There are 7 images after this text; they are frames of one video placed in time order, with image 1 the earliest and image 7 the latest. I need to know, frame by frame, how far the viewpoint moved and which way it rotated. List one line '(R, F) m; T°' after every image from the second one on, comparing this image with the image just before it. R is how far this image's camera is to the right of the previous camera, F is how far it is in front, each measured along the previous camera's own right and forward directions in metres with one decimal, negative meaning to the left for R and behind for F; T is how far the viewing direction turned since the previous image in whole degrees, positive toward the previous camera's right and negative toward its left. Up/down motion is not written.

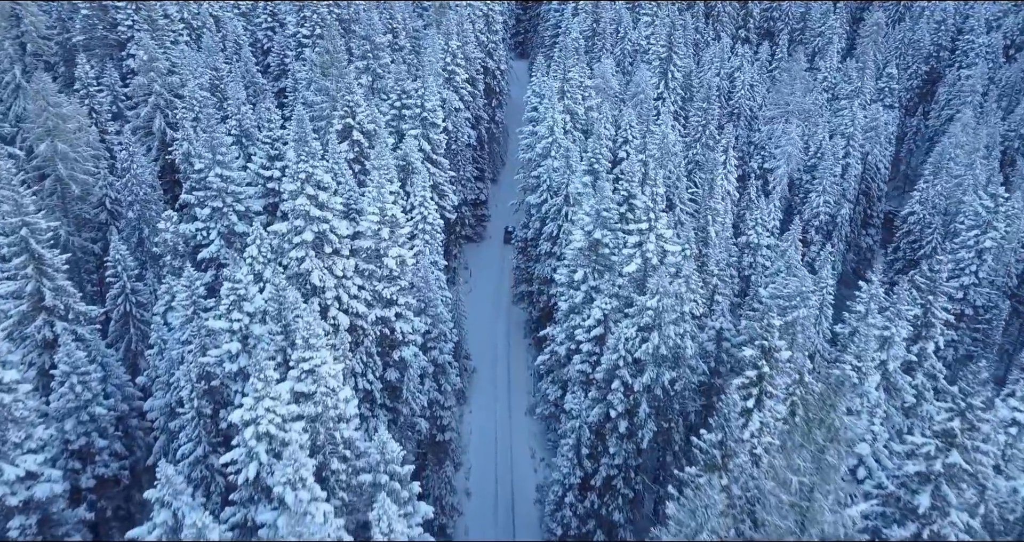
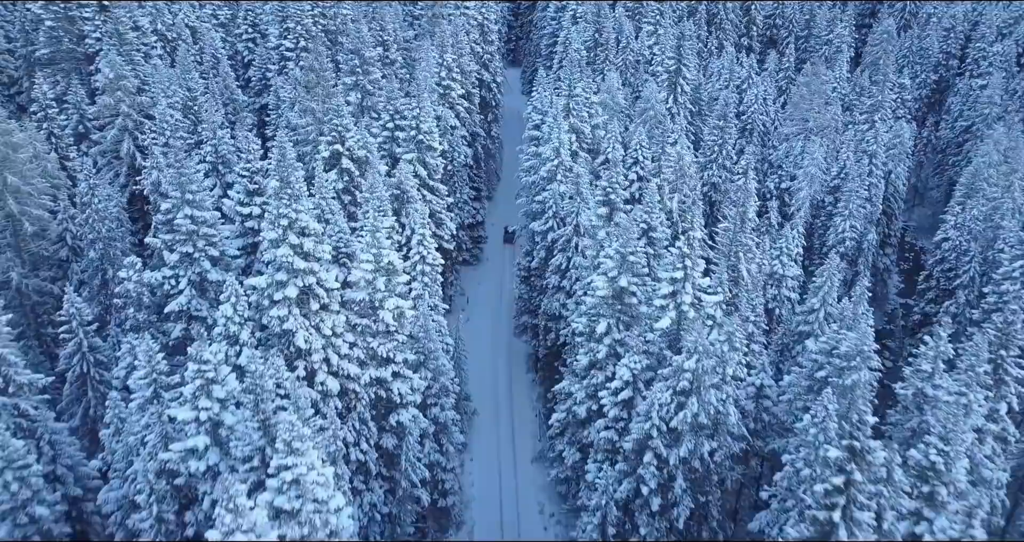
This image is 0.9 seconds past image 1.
(-0.8, +3.2) m; +1°
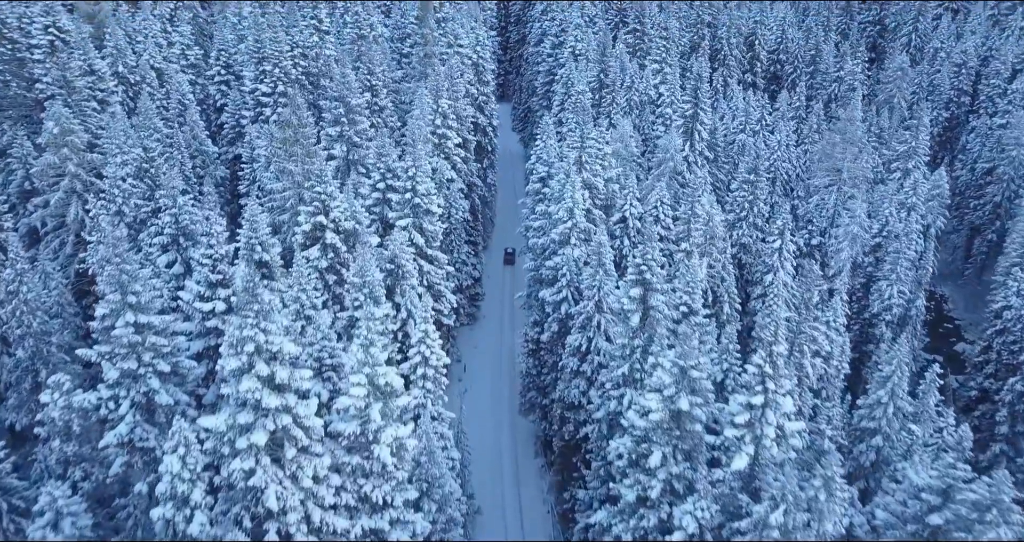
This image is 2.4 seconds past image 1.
(-1.1, +4.6) m; +1°
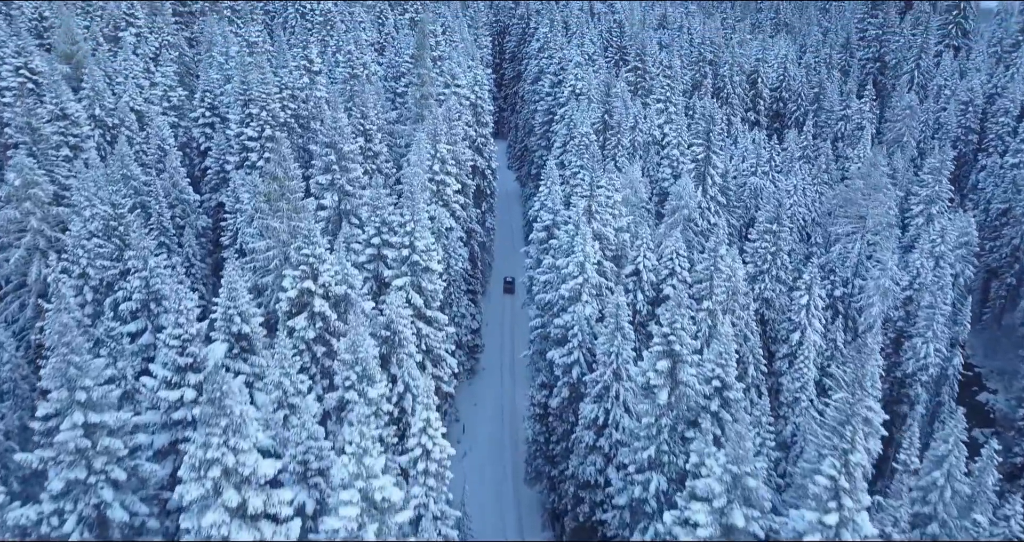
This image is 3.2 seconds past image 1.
(-0.6, +2.7) m; +1°
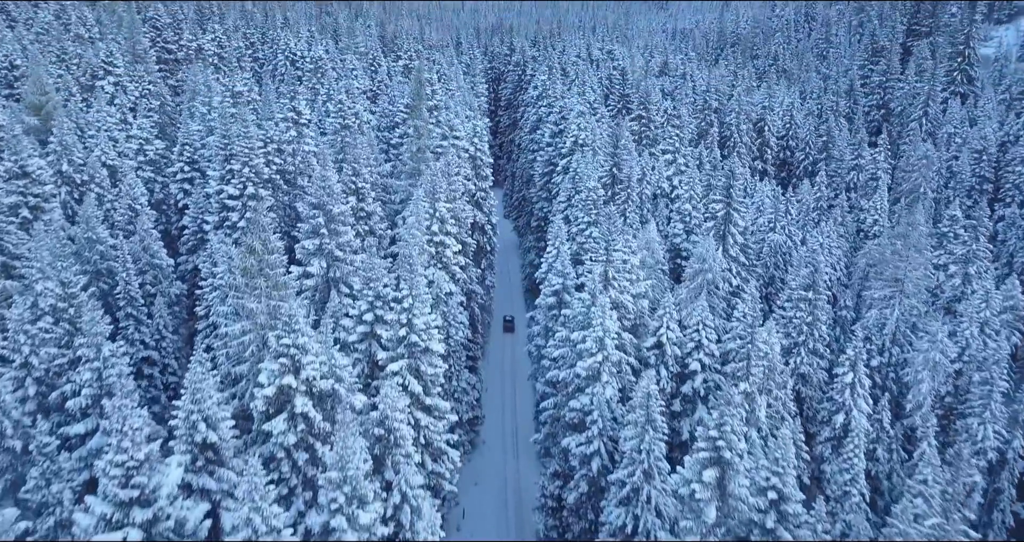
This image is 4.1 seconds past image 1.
(-0.7, +3.3) m; +1°
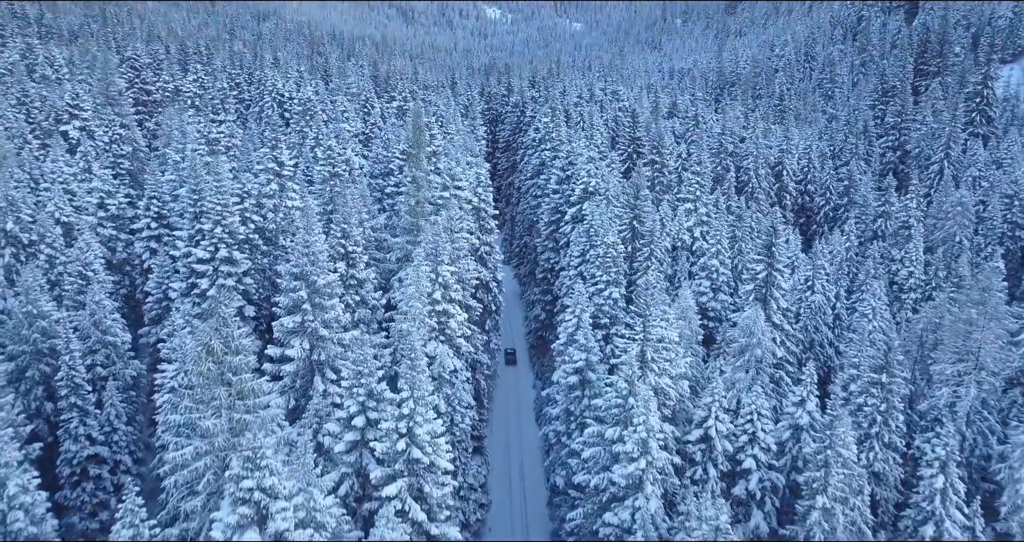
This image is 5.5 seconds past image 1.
(-0.9, +4.6) m; +1°
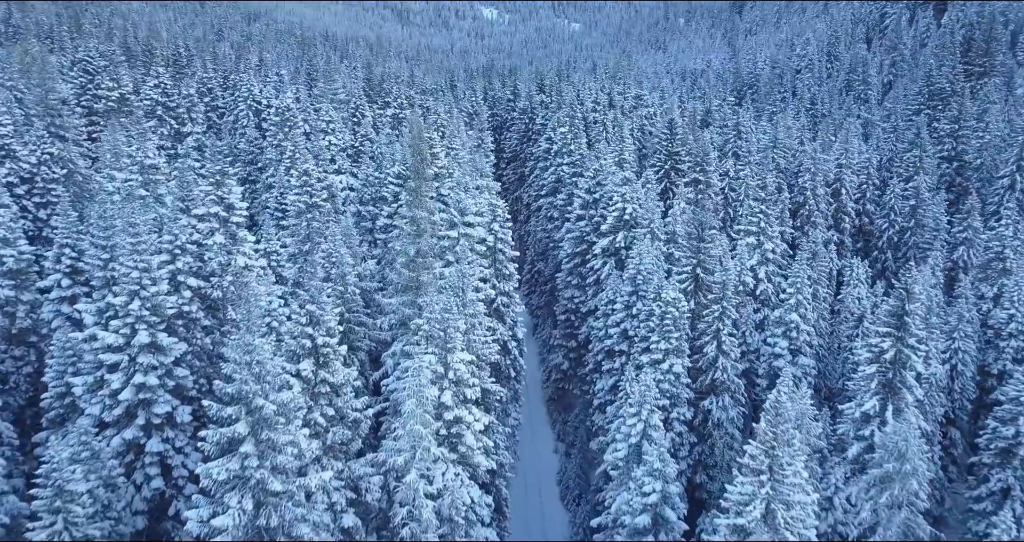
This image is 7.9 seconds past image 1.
(-1.3, +8.7) m; 0°
